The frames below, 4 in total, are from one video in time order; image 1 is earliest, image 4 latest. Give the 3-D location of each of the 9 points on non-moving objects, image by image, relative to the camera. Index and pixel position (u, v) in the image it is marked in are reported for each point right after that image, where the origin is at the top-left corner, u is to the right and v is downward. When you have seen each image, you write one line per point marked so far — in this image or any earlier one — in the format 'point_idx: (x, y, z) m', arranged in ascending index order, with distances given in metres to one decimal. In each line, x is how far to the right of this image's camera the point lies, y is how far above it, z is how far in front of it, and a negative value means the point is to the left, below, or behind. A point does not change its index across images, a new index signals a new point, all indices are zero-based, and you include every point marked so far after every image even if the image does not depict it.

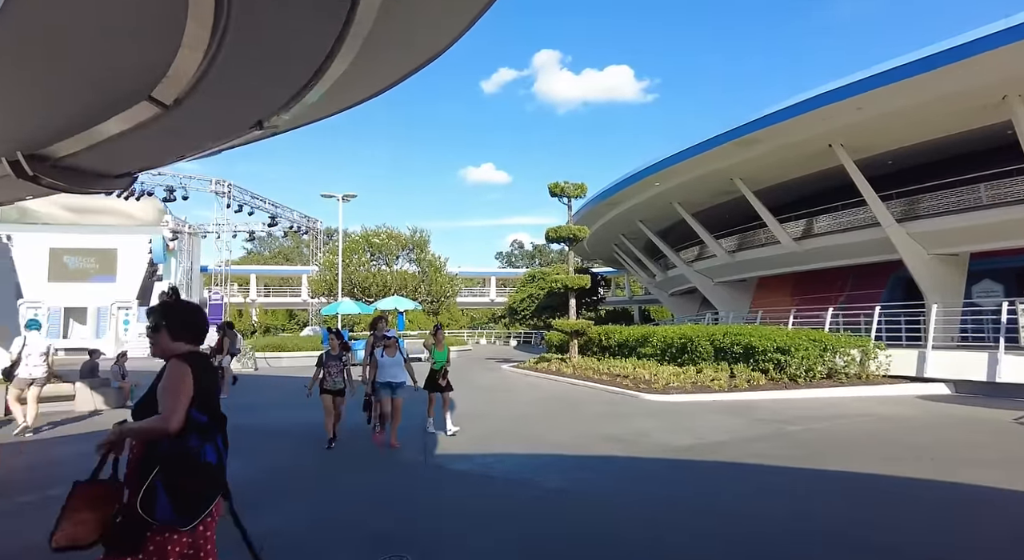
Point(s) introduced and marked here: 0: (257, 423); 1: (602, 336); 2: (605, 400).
0: (-4.6, -2.6, +10.2) m
1: (+2.9, -1.8, +17.8) m
2: (+2.0, -2.6, +11.9) m
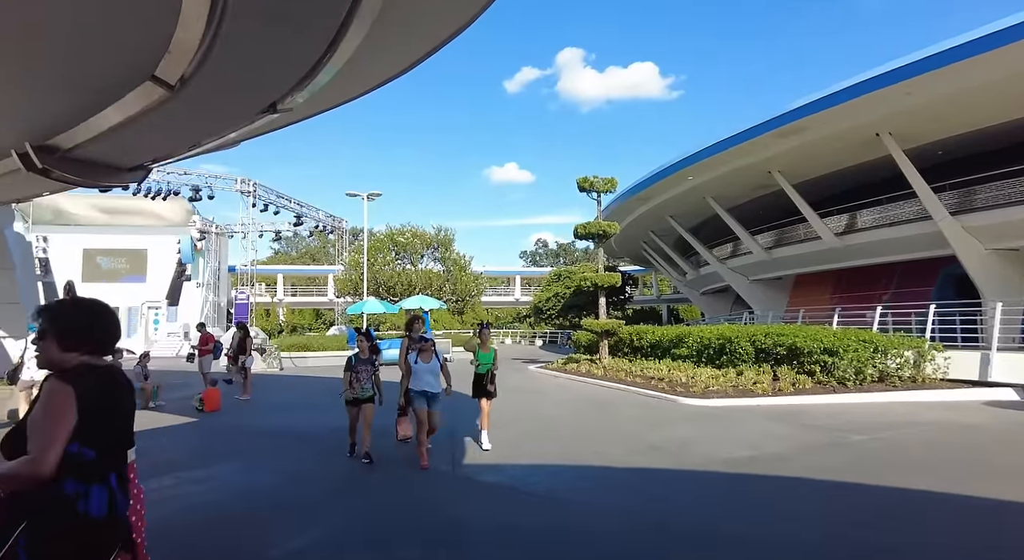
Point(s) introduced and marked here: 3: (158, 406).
0: (-4.1, -2.6, +9.9) m
1: (+3.7, -1.7, +17.1) m
2: (+2.6, -2.5, +11.3) m
3: (-7.1, -2.5, +11.2) m
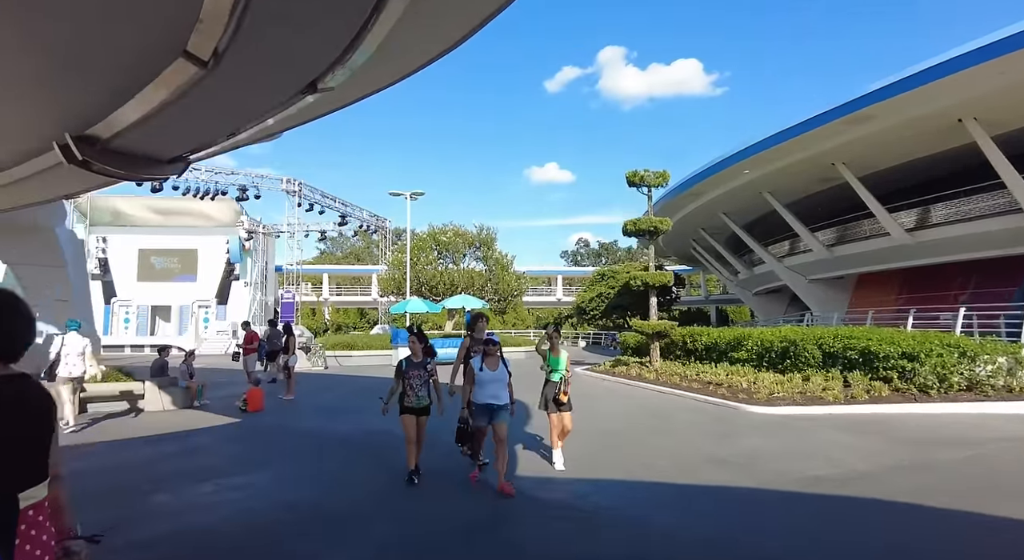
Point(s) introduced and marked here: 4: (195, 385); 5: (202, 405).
0: (-3.3, -2.5, +9.6) m
1: (+5.1, -1.7, +16.2) m
2: (+3.5, -2.5, +10.5) m
3: (-6.1, -2.5, +11.1) m
4: (-6.2, -2.0, +11.0) m
5: (-6.1, -2.5, +11.1) m
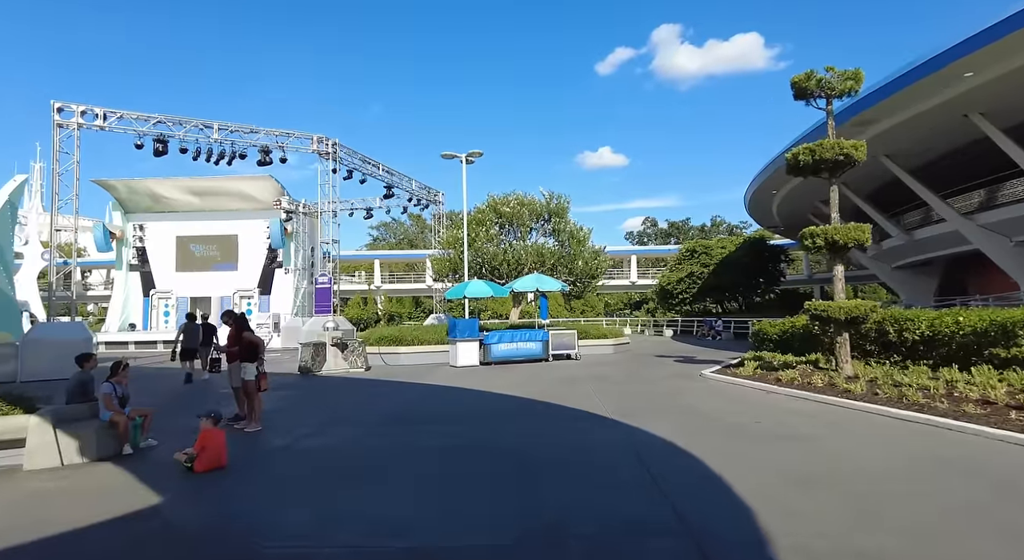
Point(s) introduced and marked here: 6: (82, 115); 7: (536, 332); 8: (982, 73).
0: (-1.7, -2.0, +4.9) m
1: (+7.2, -0.8, +10.7) m
2: (+5.1, -1.8, +5.1) m
3: (-4.4, -2.0, +6.6) m
4: (-4.6, -1.6, +6.6) m
5: (-4.4, -2.0, +6.6) m
6: (-12.6, +4.8, +16.4) m
7: (+0.8, -1.7, +17.7) m
8: (+10.5, +4.7, +12.5) m
